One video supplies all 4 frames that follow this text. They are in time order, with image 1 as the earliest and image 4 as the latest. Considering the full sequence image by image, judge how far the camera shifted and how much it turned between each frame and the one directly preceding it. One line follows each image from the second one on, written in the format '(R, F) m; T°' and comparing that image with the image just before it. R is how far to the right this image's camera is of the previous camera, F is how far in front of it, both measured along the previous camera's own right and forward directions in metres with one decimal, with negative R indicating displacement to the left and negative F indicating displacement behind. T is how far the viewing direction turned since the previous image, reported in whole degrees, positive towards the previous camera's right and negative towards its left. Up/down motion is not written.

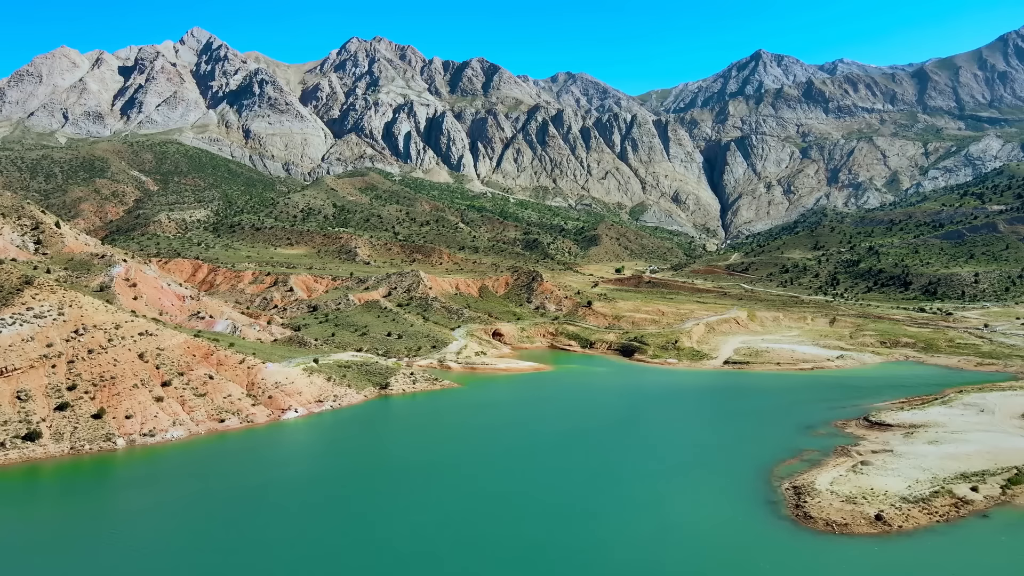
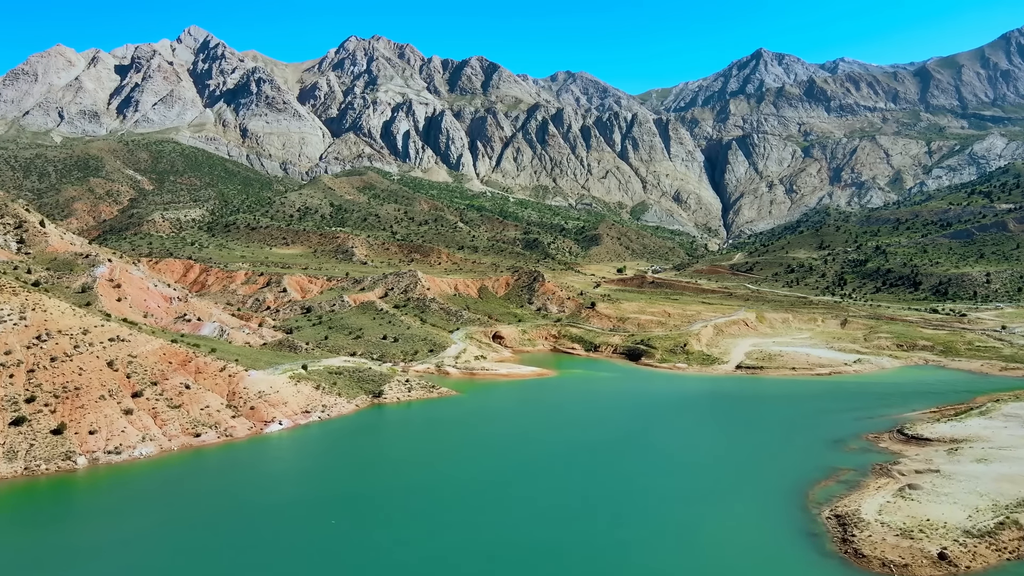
(-0.2, +4.0) m; 0°
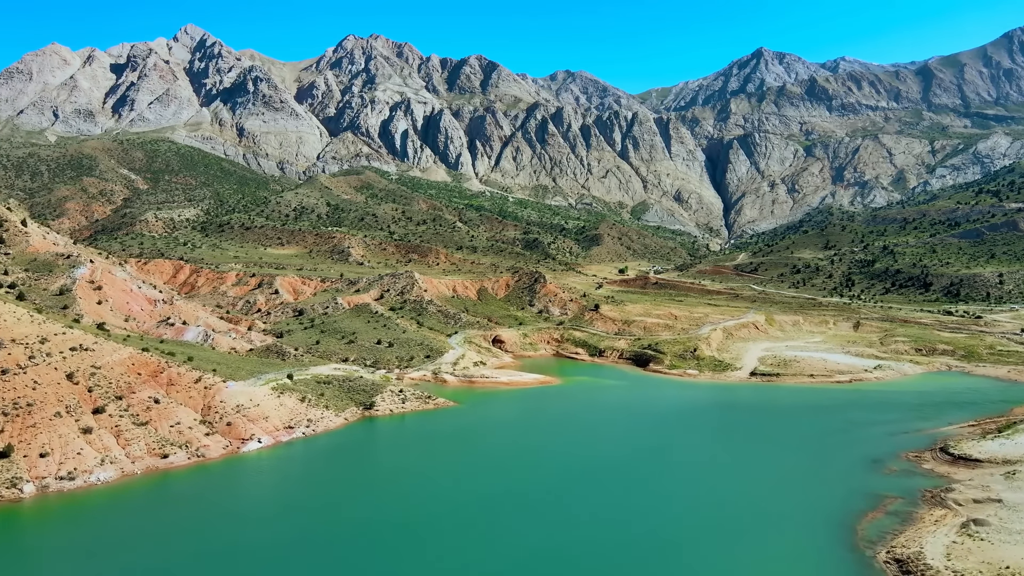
(-0.2, +4.4) m; 0°
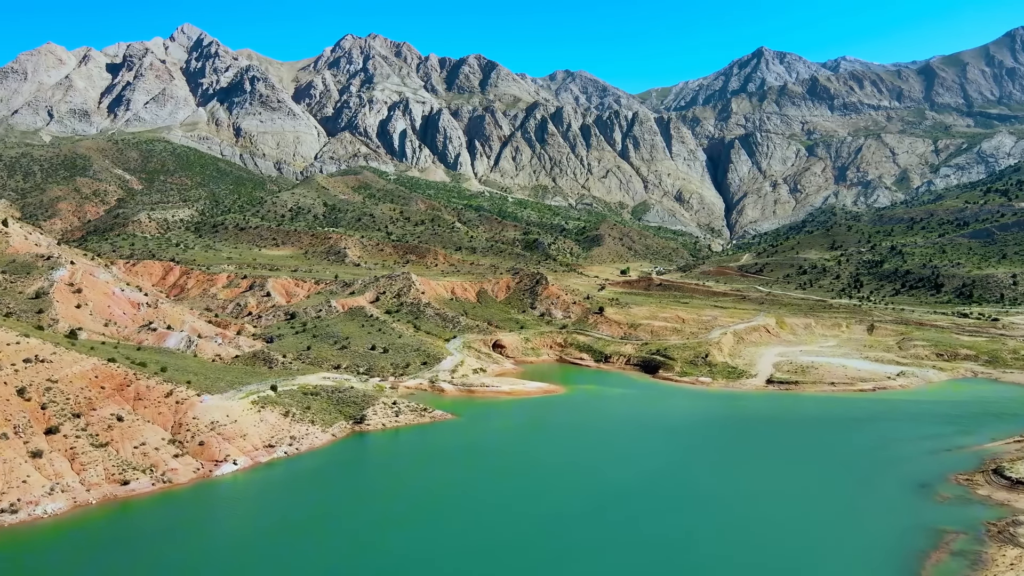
(-0.3, +4.3) m; 0°
